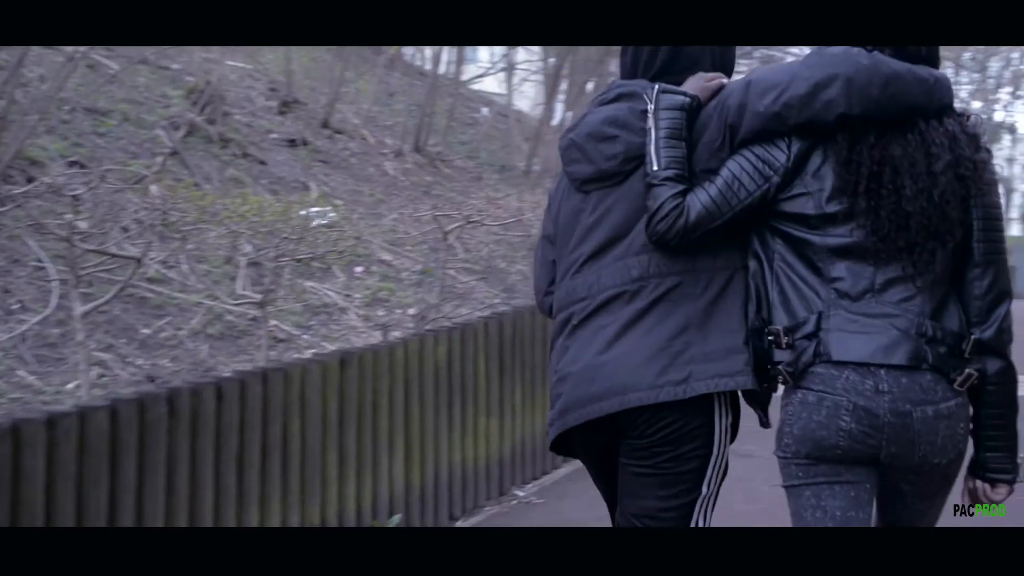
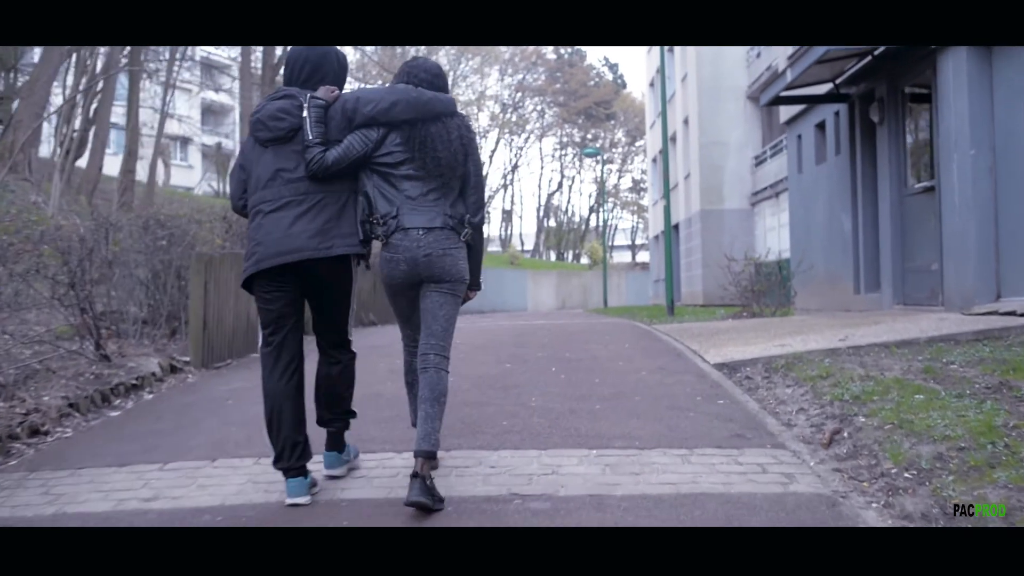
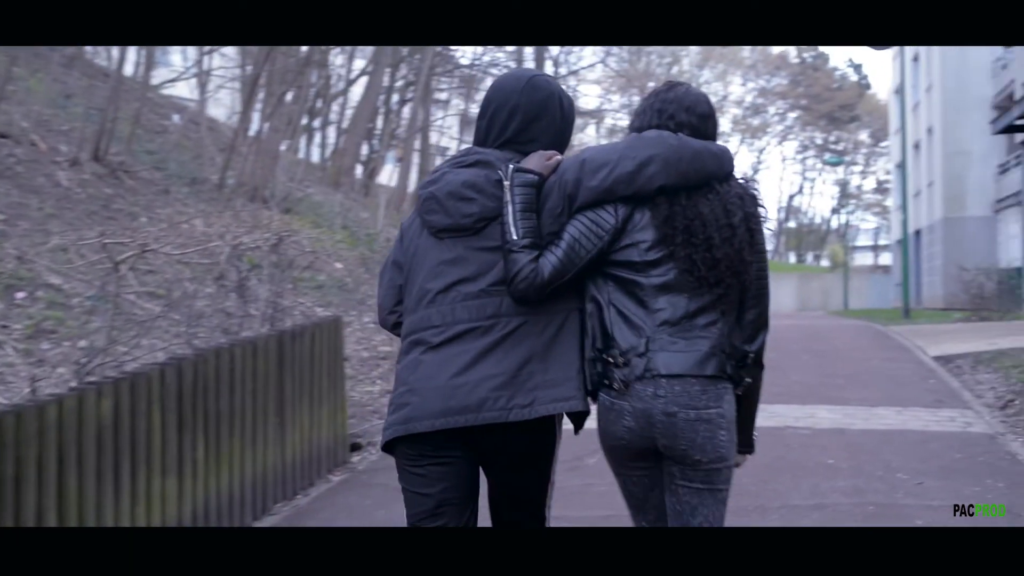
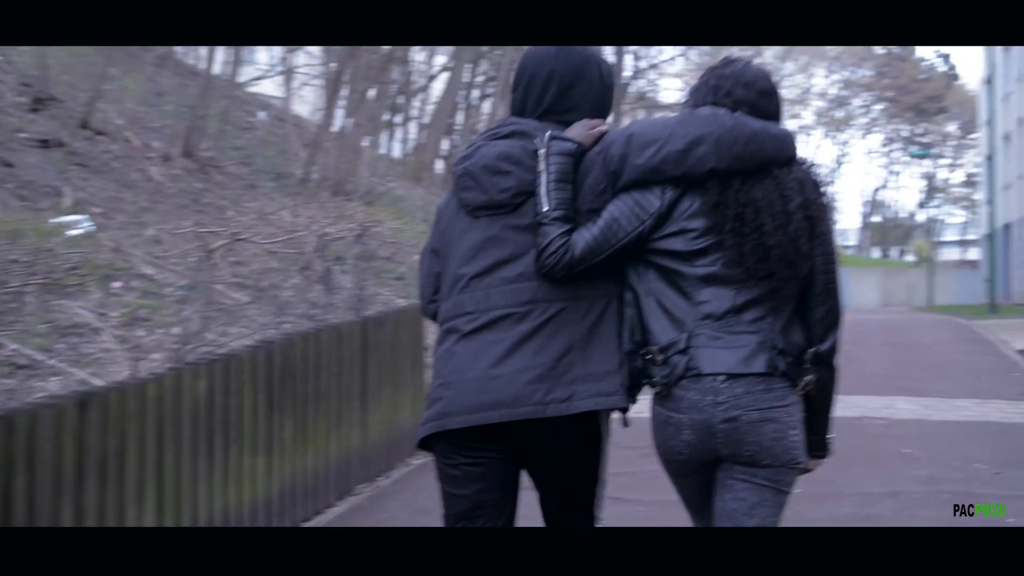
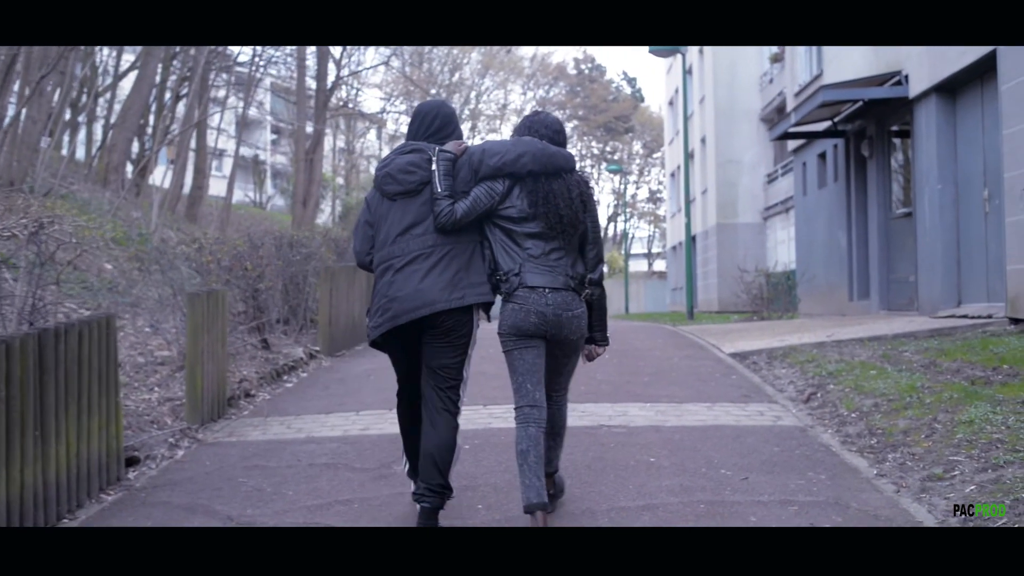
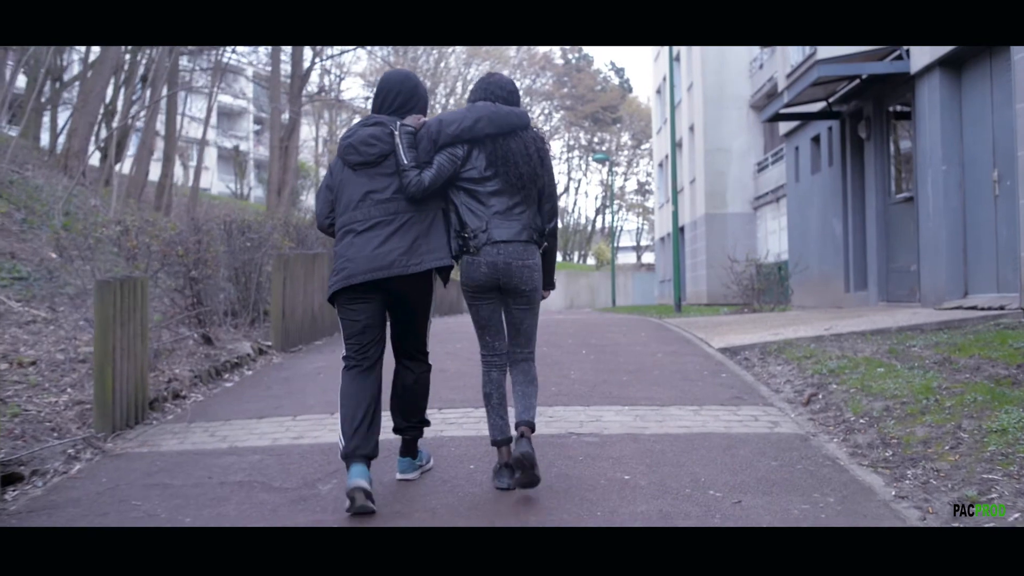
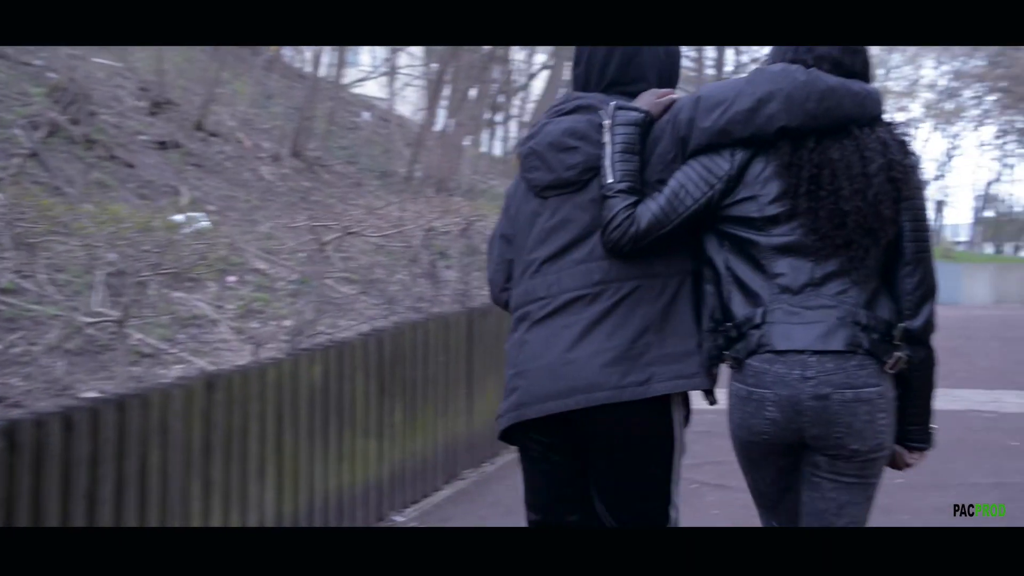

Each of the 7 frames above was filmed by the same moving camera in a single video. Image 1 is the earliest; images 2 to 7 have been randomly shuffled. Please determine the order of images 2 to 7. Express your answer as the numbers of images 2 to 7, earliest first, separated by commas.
7, 4, 3, 5, 6, 2
